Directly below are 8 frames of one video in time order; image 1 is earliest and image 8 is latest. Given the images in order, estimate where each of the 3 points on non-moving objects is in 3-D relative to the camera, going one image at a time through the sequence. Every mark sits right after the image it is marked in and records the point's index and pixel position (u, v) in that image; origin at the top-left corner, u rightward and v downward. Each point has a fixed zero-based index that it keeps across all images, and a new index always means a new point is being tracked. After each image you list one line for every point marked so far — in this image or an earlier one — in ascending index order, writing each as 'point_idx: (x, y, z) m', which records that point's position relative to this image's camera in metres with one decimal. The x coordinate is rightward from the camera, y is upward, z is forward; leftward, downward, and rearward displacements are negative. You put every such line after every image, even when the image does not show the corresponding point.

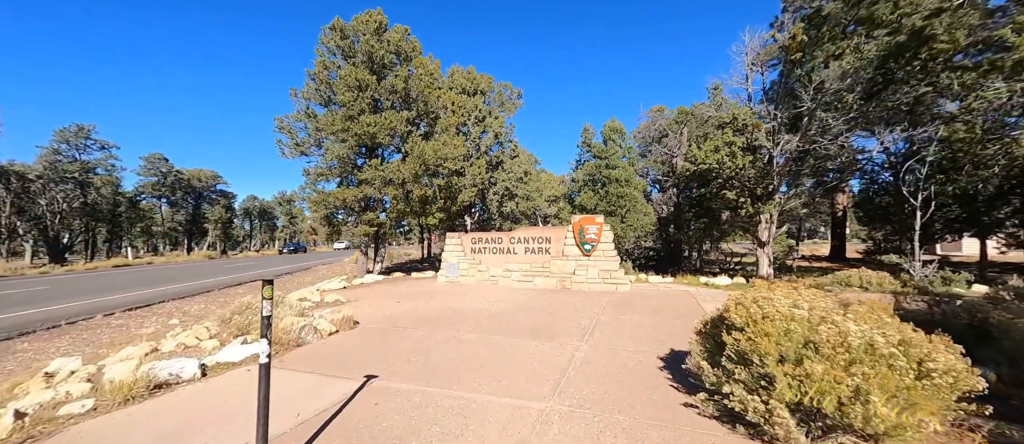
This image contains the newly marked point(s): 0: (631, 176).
0: (+5.8, +2.2, +16.7) m
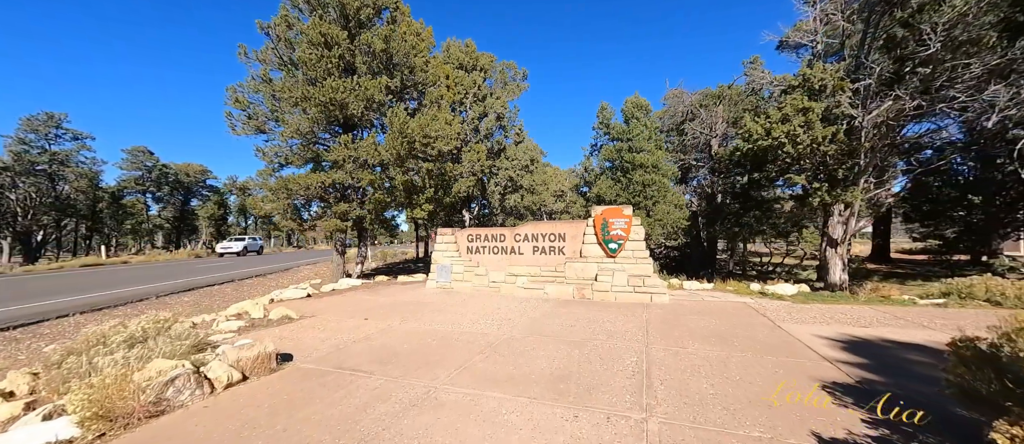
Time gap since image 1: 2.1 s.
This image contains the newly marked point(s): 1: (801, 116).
0: (+6.0, +2.4, +14.0) m
1: (+7.4, +2.8, +8.9) m
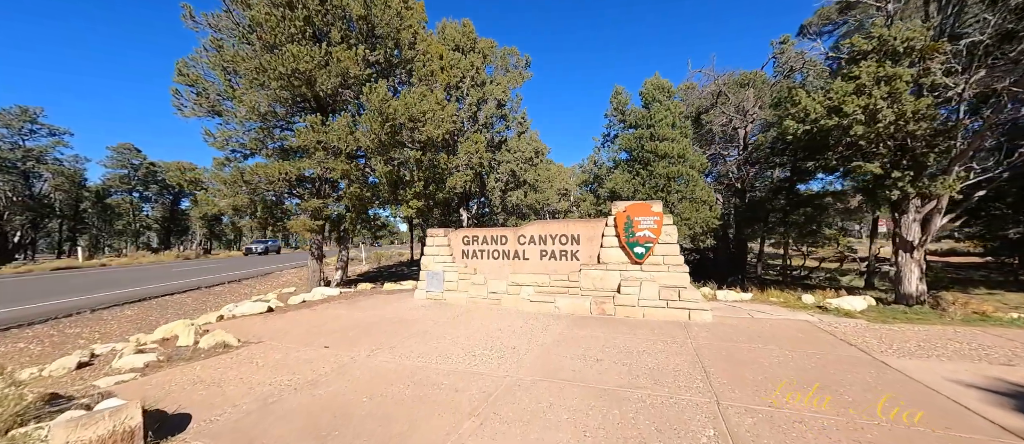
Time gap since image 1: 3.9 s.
0: (+6.1, +2.5, +12.1) m
1: (+7.5, +2.8, +7.1) m
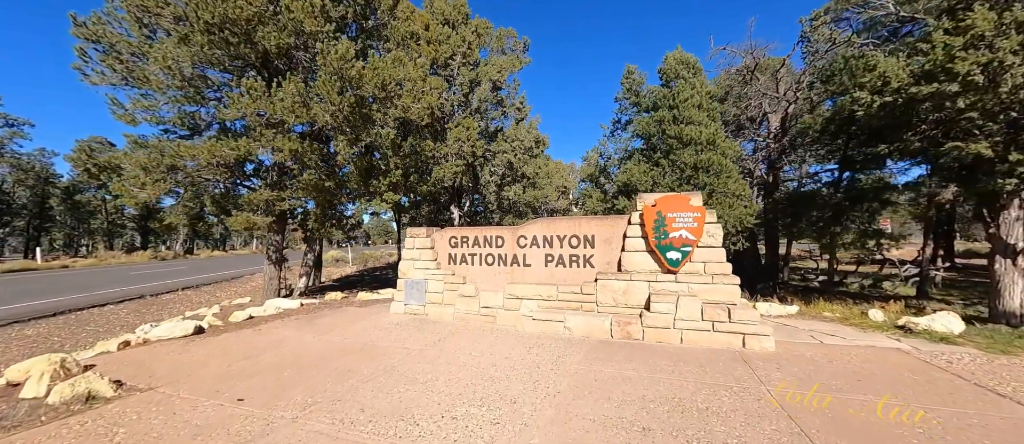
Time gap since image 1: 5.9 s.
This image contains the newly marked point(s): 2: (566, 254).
0: (+6.0, +2.5, +10.3) m
1: (+7.5, +2.8, +5.3) m
2: (+1.1, -0.7, +7.3) m
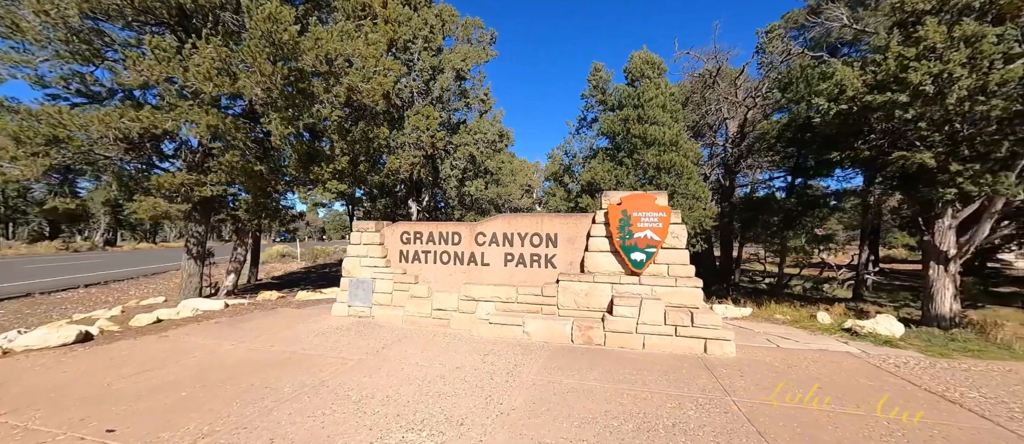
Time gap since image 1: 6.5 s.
0: (+4.9, +2.5, +10.3) m
1: (+6.9, +2.7, +5.5) m
2: (+0.3, -0.6, +6.9) m
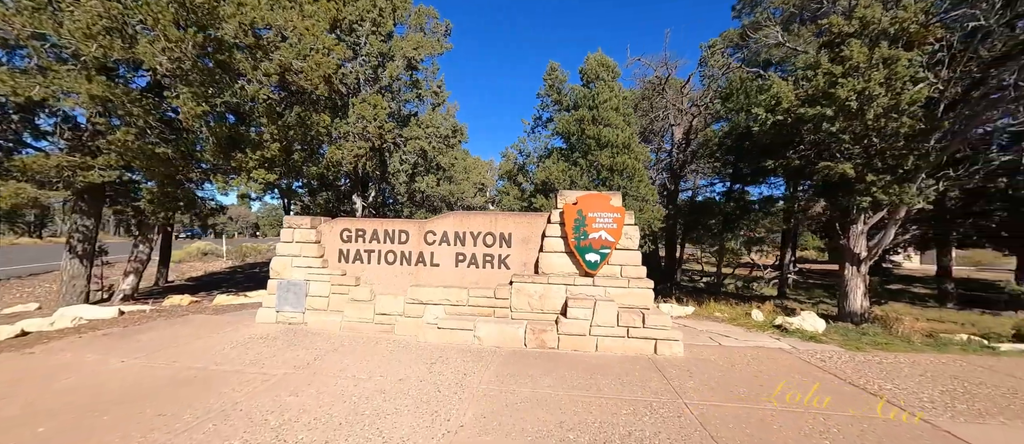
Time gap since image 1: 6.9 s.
0: (+3.6, +2.4, +10.6) m
1: (+6.2, +2.6, +6.0) m
2: (-0.6, -0.6, +6.5) m
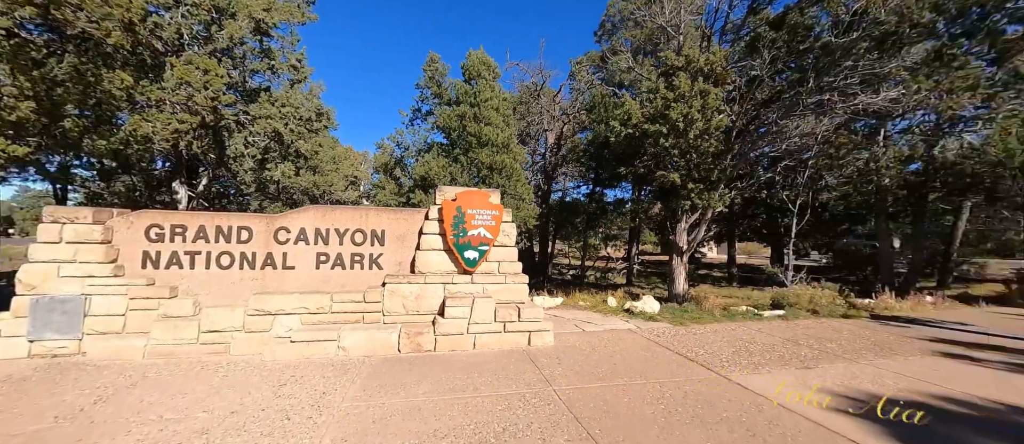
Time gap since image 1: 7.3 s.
0: (-0.1, +2.5, +11.0) m
1: (+3.9, +2.6, +7.5) m
2: (-2.7, -0.5, +5.8) m
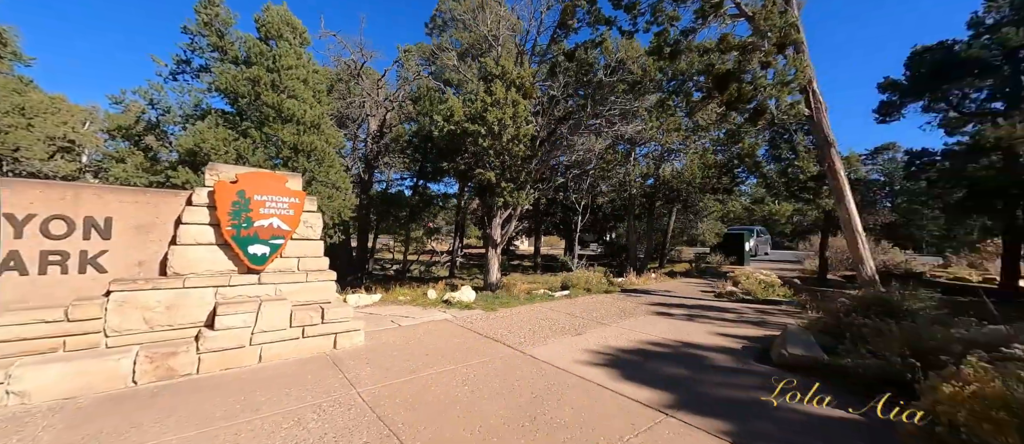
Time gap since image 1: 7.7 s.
0: (-5.2, +2.7, +9.6) m
1: (-0.1, +2.7, +8.4) m
2: (-5.3, -0.3, +3.8) m
